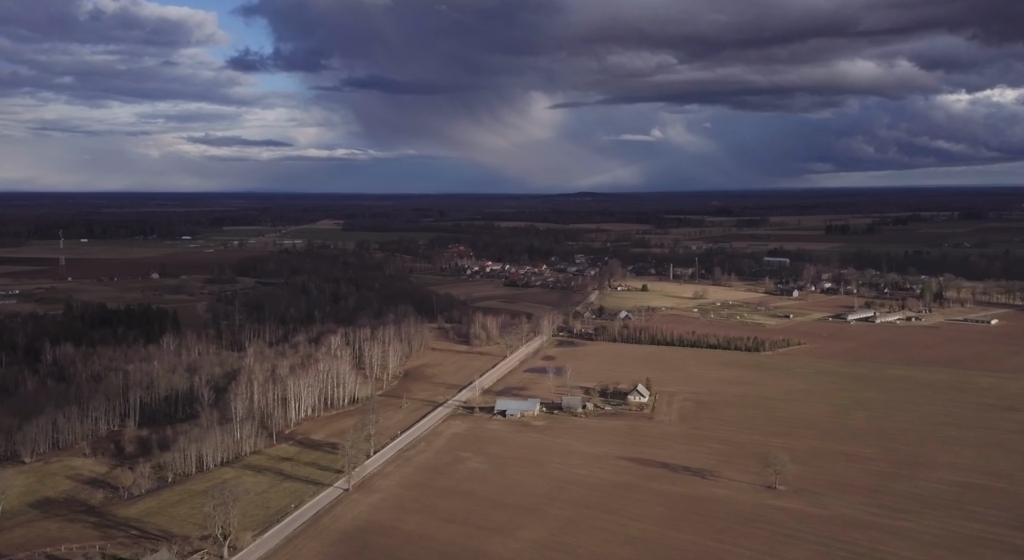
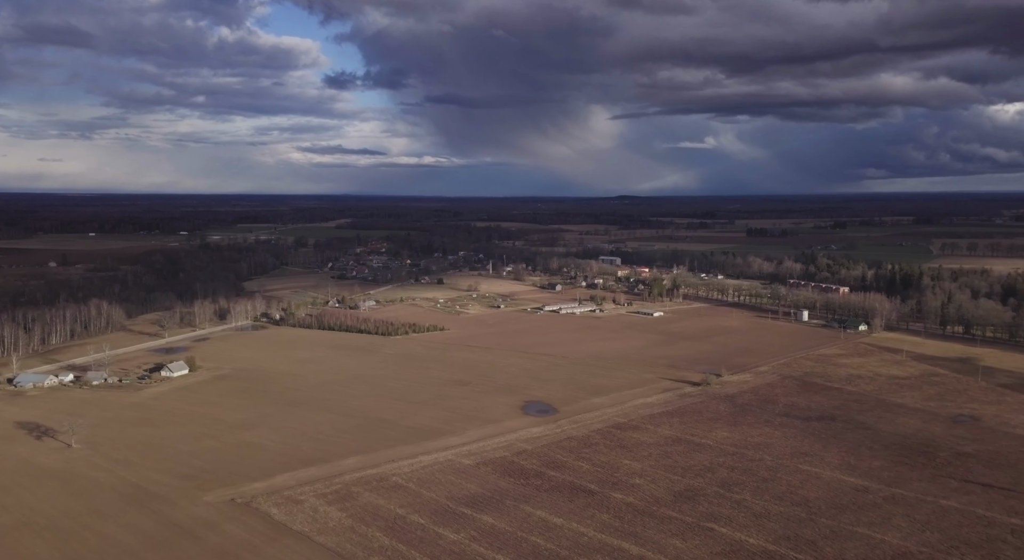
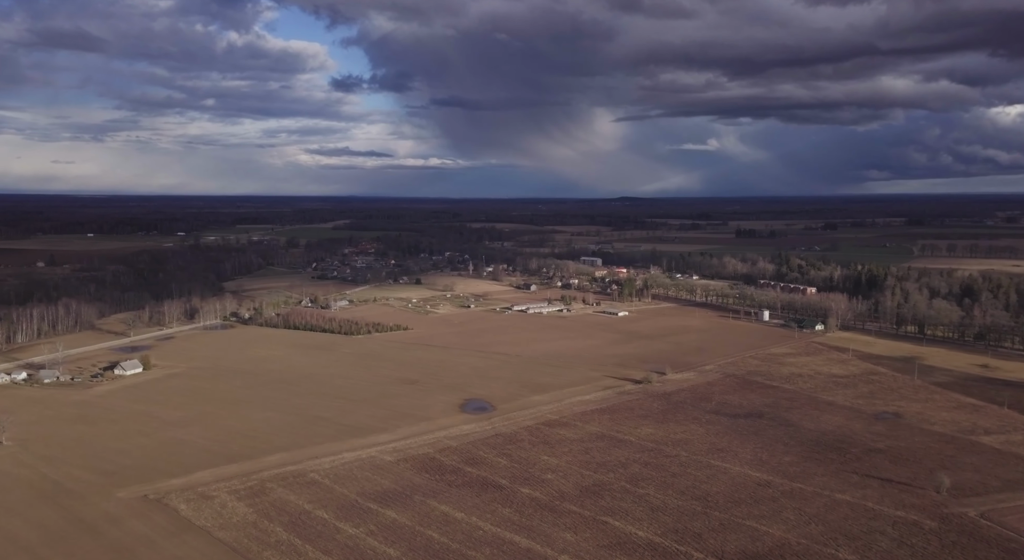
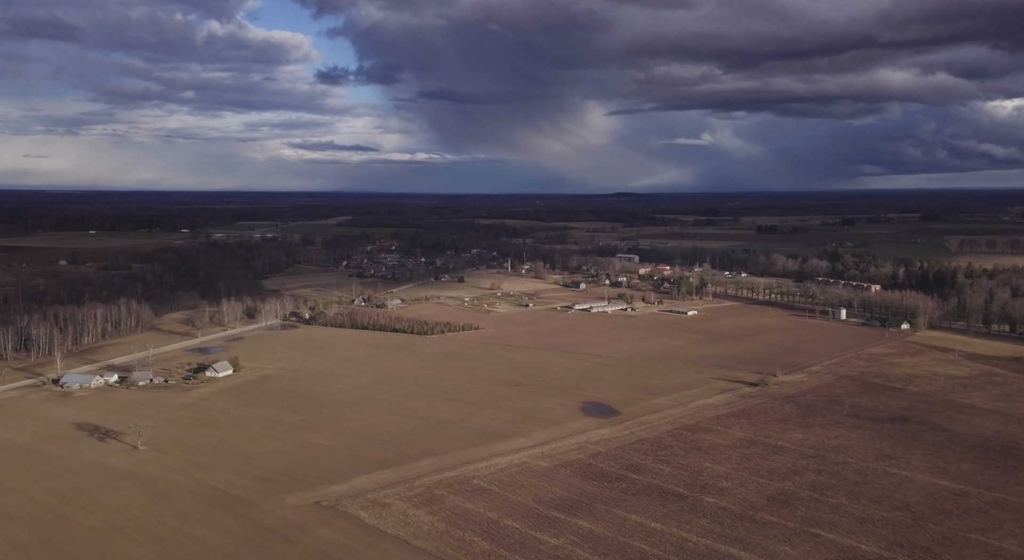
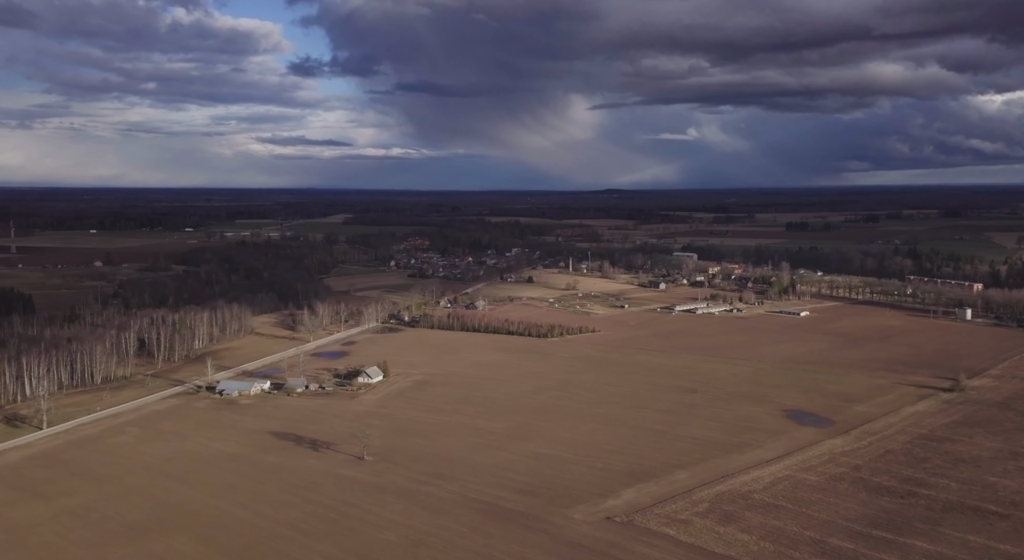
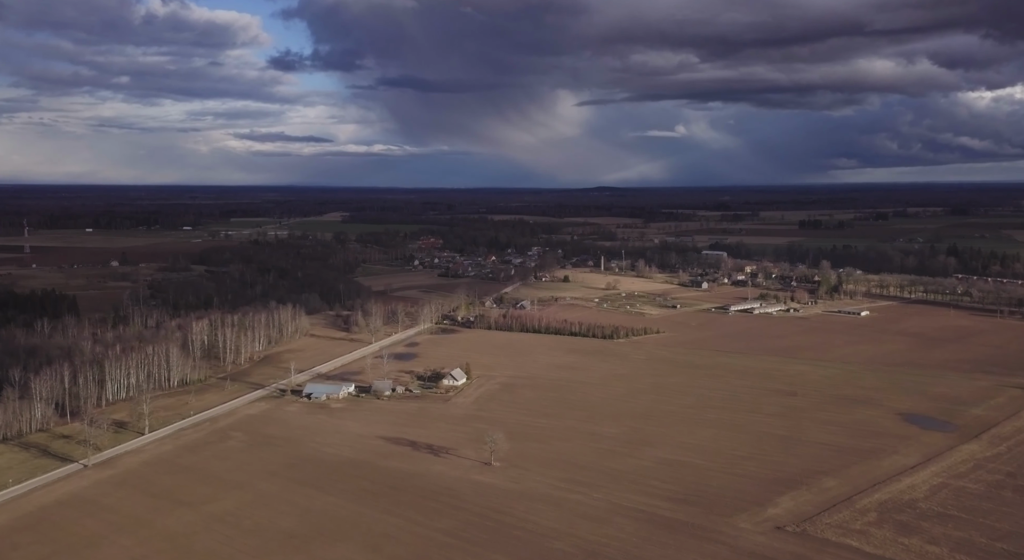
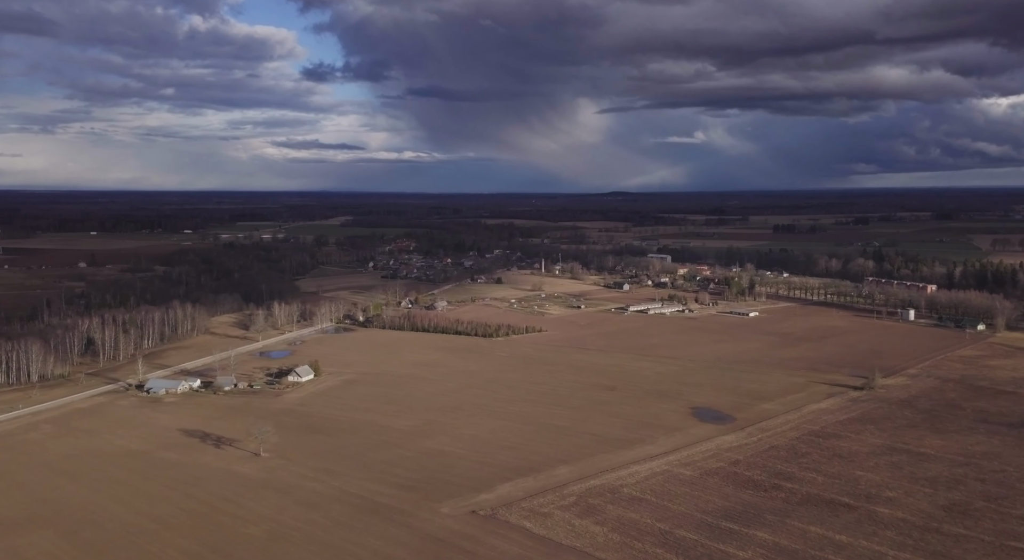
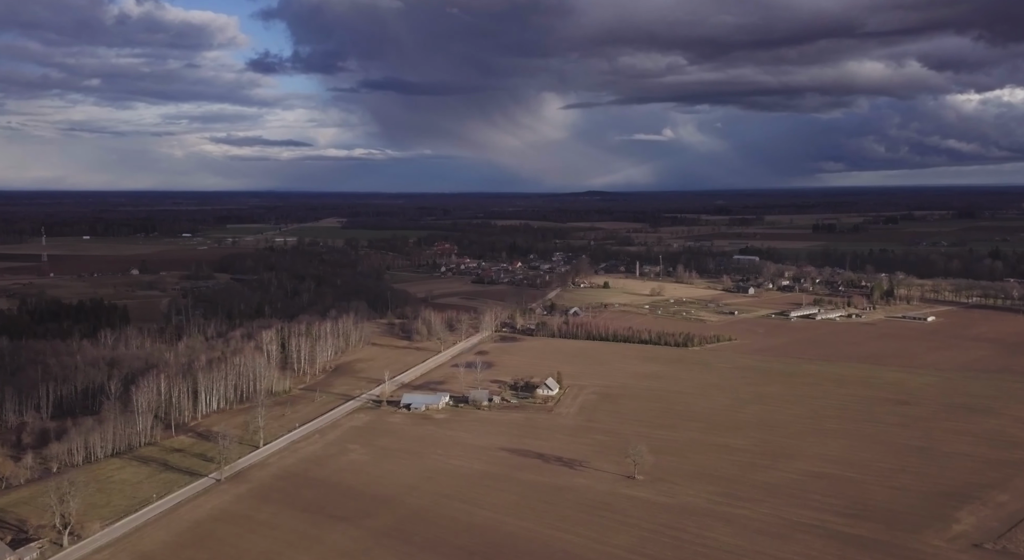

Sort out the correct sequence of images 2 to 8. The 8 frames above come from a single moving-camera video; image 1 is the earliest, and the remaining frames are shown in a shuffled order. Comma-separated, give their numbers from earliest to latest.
8, 6, 5, 7, 4, 2, 3
